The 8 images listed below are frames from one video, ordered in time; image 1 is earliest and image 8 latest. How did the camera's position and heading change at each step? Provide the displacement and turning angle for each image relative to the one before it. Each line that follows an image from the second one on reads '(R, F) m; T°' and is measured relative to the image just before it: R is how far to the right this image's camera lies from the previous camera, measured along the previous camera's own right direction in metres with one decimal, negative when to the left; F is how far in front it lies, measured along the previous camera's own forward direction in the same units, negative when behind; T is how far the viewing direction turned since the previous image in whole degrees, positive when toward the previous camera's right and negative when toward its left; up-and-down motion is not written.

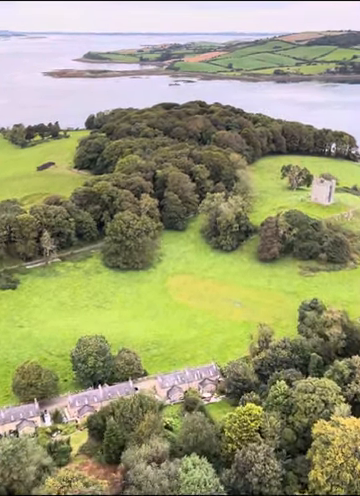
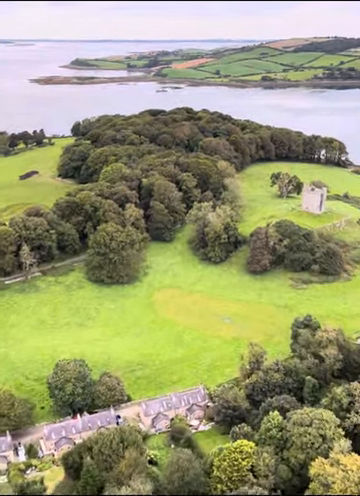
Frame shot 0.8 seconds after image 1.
(+0.3, +2.4) m; +1°
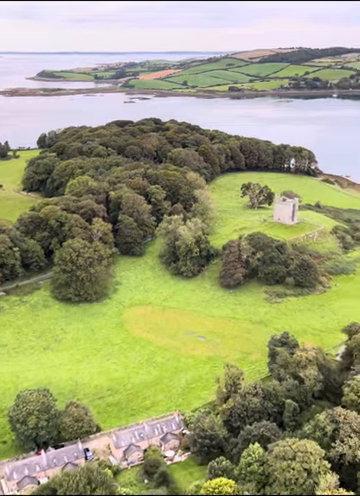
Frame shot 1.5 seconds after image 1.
(+0.1, +2.0) m; +3°
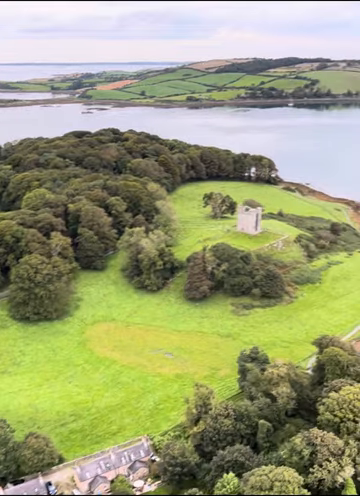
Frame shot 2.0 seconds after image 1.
(-0.1, +1.6) m; +4°
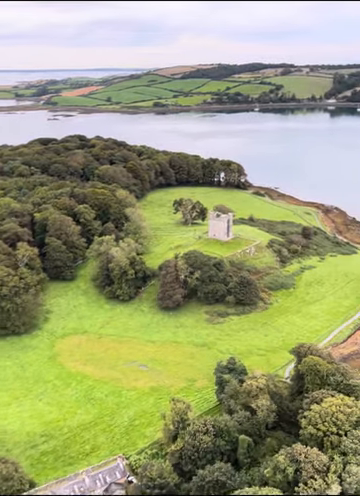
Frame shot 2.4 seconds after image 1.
(-0.2, +1.2) m; +3°
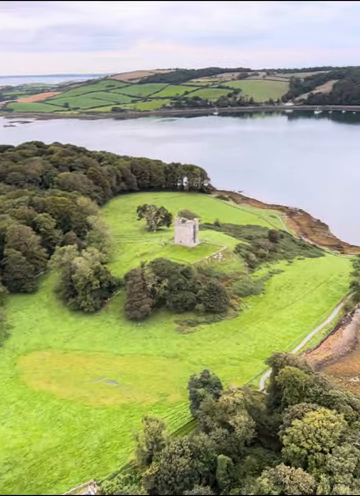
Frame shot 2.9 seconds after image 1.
(-0.3, +1.6) m; +4°
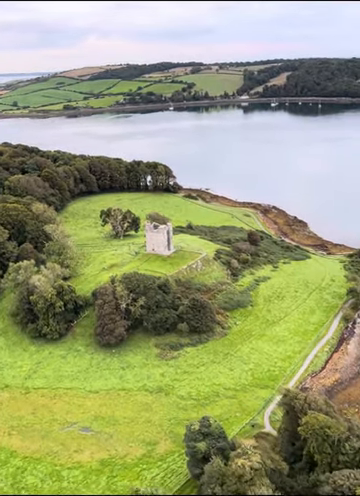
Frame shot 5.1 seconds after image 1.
(-1.4, +6.7) m; +4°
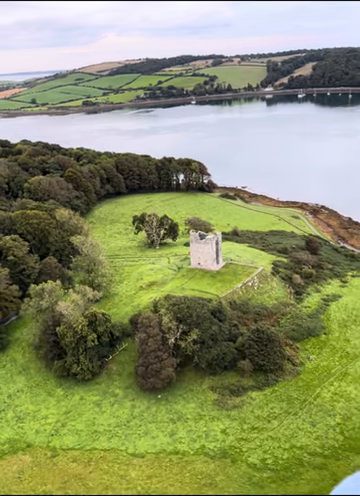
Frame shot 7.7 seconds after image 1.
(-2.5, +8.2) m; -2°
